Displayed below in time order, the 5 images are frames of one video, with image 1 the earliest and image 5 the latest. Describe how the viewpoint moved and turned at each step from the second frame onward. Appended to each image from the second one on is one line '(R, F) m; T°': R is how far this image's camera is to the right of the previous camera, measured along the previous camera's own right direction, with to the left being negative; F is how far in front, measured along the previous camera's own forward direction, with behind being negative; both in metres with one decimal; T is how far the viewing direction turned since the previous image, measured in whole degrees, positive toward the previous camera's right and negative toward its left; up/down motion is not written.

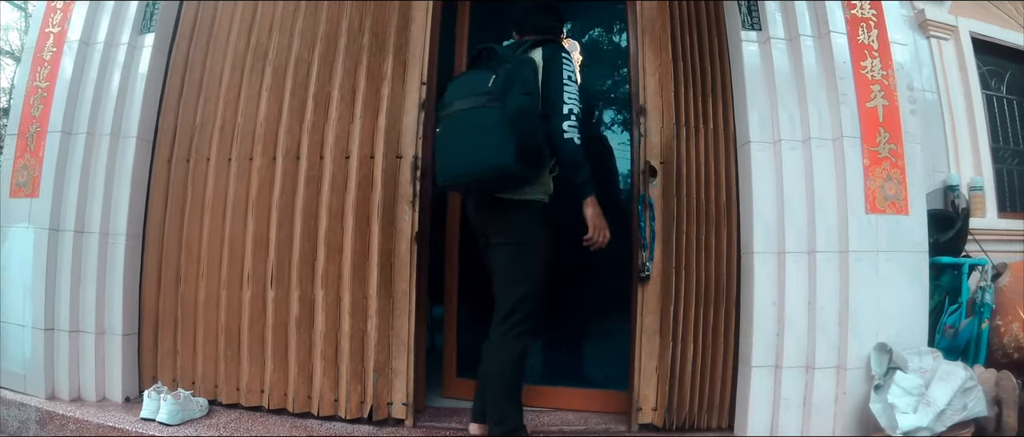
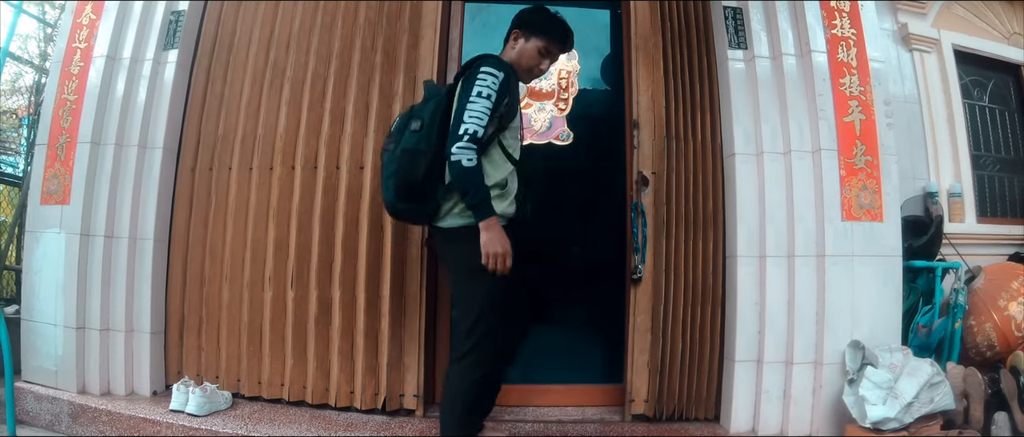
(0.0, -0.1) m; 0°
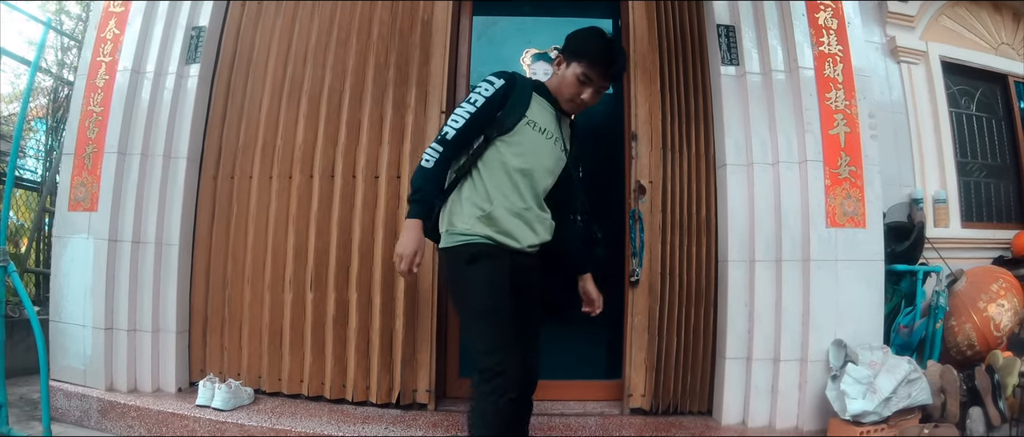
(0.0, -0.1) m; 0°
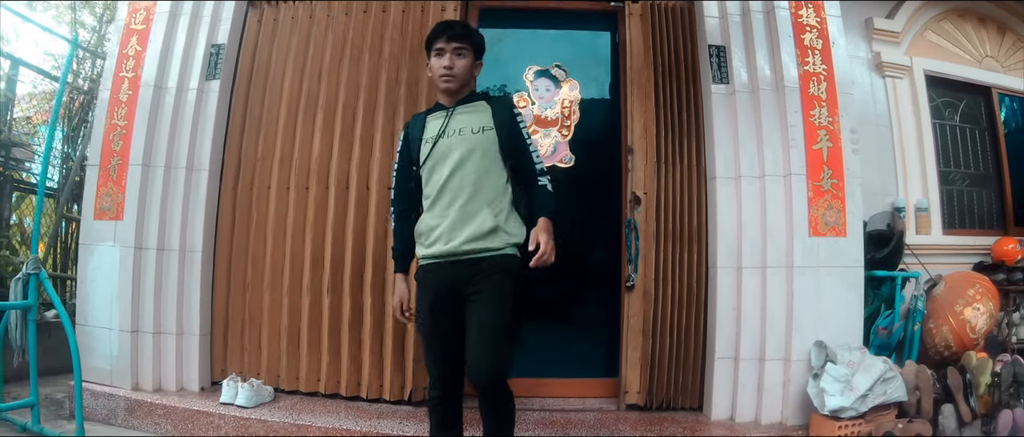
(0.0, -0.2) m; 0°
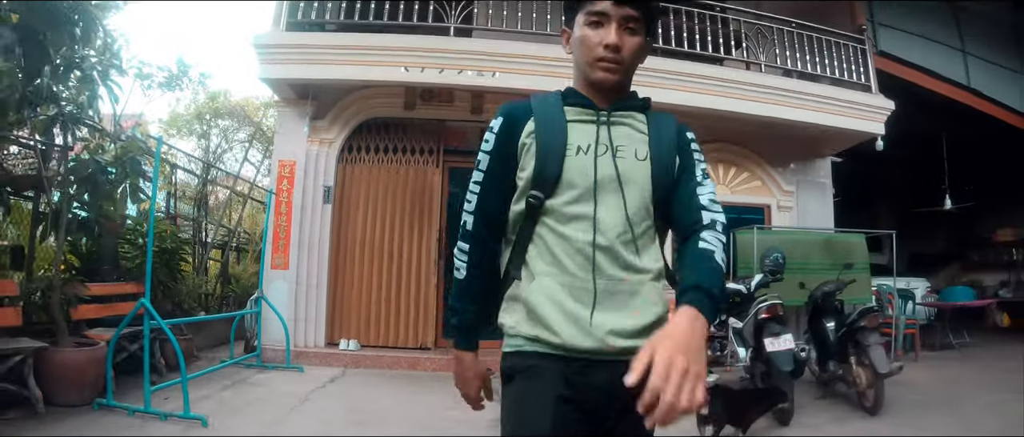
(0.0, -3.5) m; +5°
